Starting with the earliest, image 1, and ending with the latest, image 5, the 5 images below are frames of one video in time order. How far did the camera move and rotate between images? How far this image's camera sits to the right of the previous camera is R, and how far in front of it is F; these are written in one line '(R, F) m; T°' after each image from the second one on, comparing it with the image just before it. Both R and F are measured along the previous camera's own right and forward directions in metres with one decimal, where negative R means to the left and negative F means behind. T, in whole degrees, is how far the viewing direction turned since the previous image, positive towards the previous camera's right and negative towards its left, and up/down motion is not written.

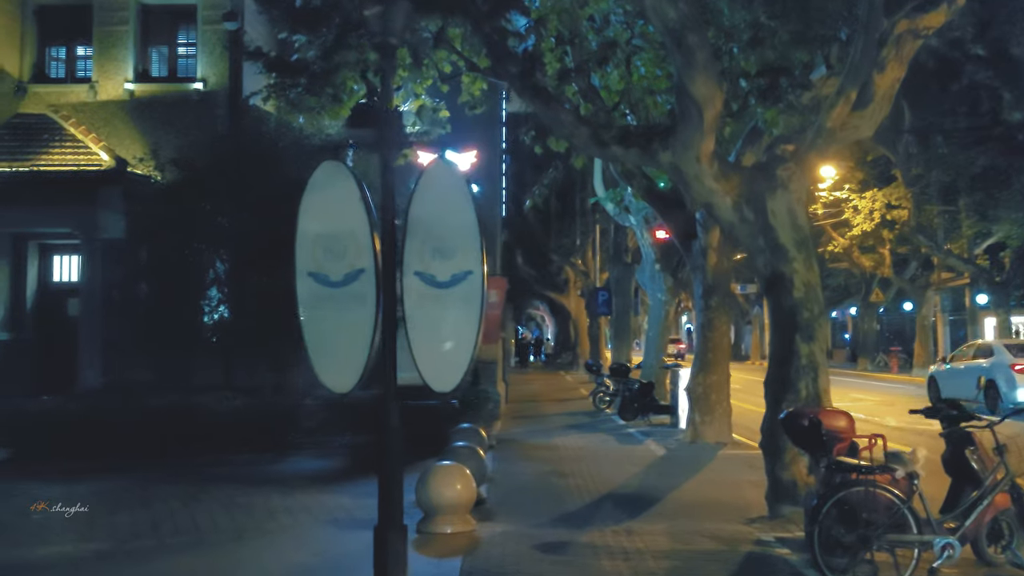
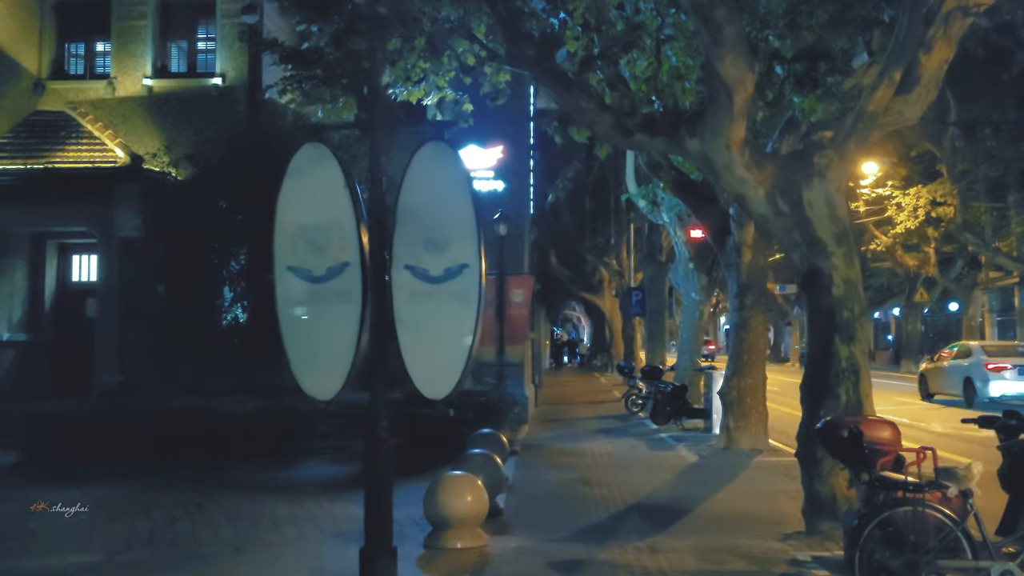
(+0.2, +0.6) m; -2°
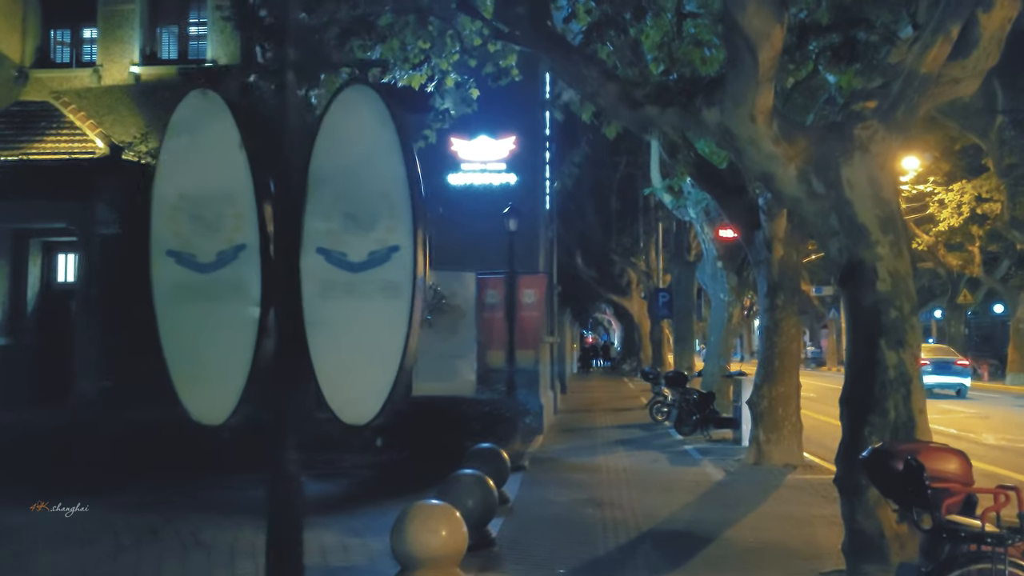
(+0.4, +1.3) m; -2°
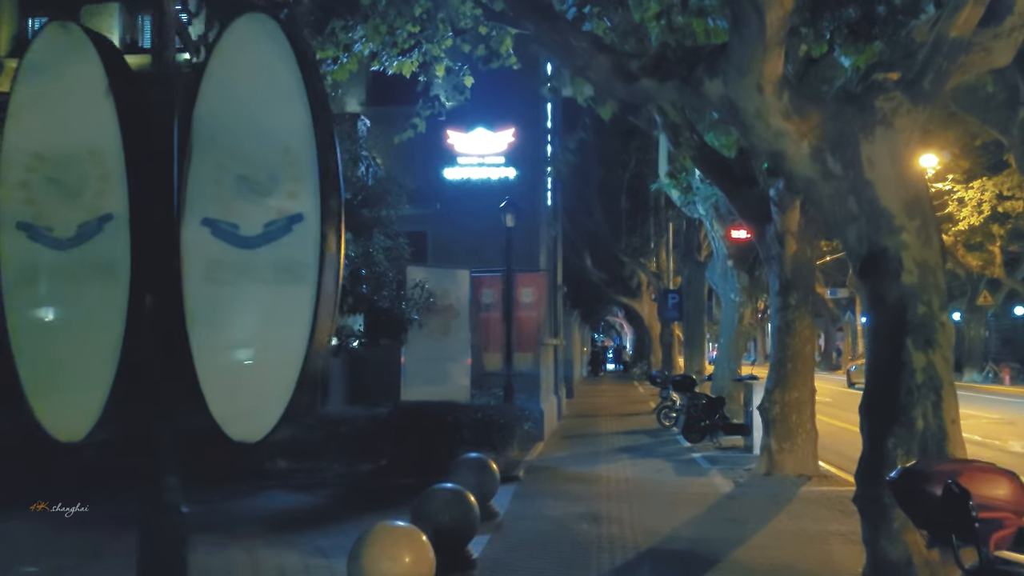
(+0.3, +0.9) m; -1°
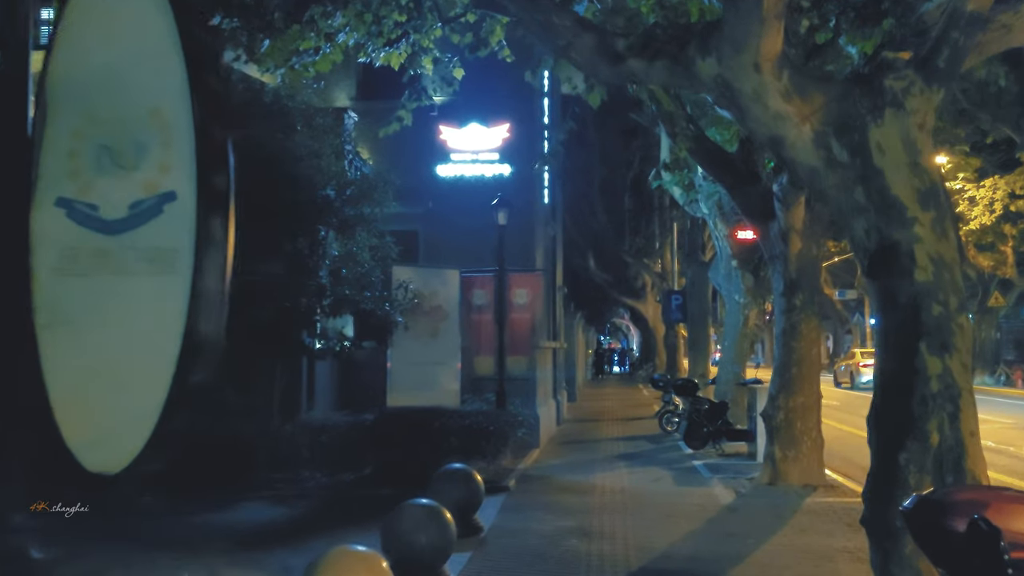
(+0.2, +0.6) m; 0°
